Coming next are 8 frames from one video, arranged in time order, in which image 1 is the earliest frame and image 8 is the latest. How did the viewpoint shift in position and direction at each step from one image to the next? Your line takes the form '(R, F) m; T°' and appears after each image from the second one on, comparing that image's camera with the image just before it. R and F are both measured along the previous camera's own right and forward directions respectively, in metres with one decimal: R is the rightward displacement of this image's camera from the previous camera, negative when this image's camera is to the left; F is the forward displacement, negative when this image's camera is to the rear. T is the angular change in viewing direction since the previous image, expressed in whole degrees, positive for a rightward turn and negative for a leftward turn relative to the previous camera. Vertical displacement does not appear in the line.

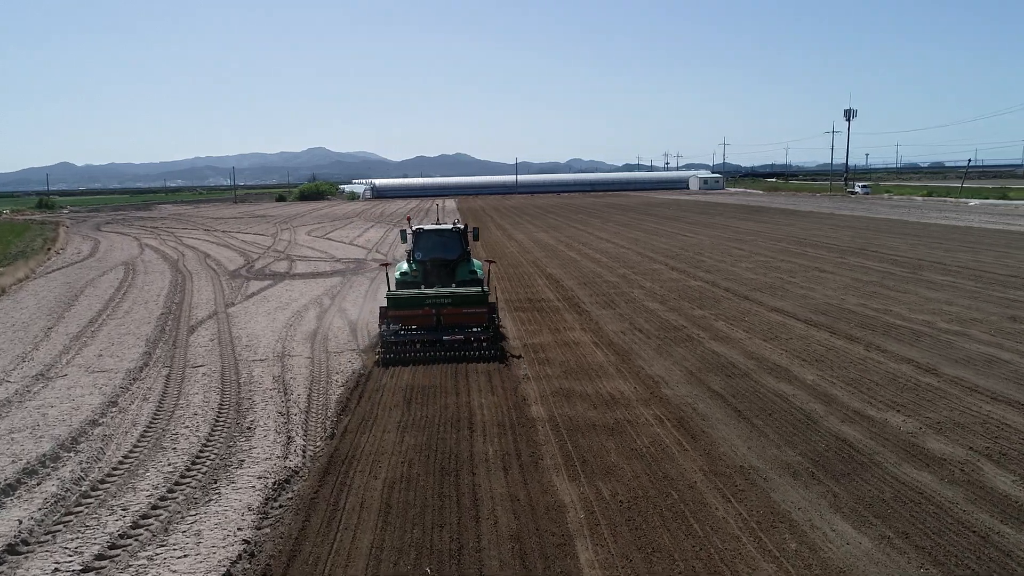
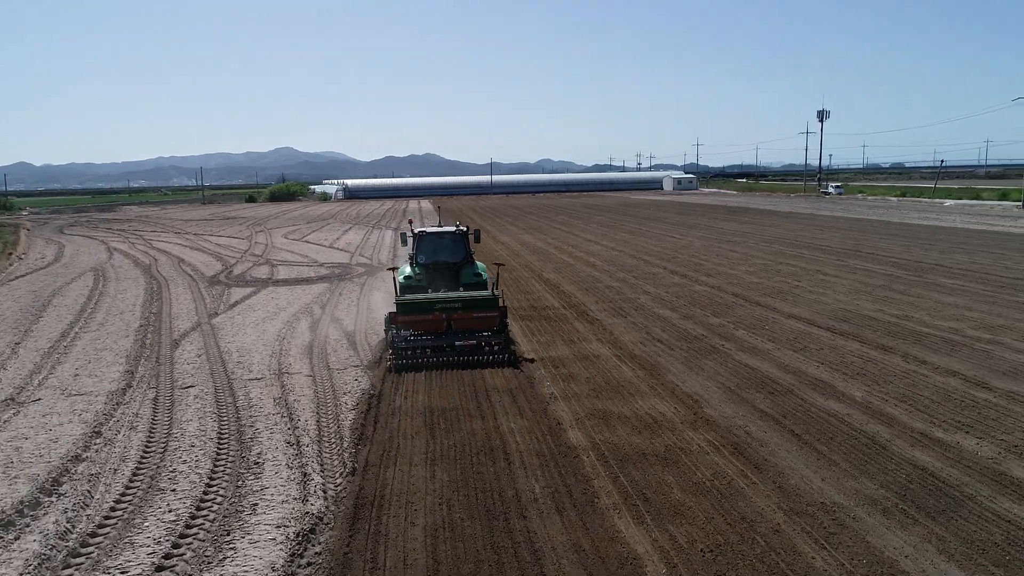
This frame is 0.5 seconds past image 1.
(-0.7, +0.8) m; +2°
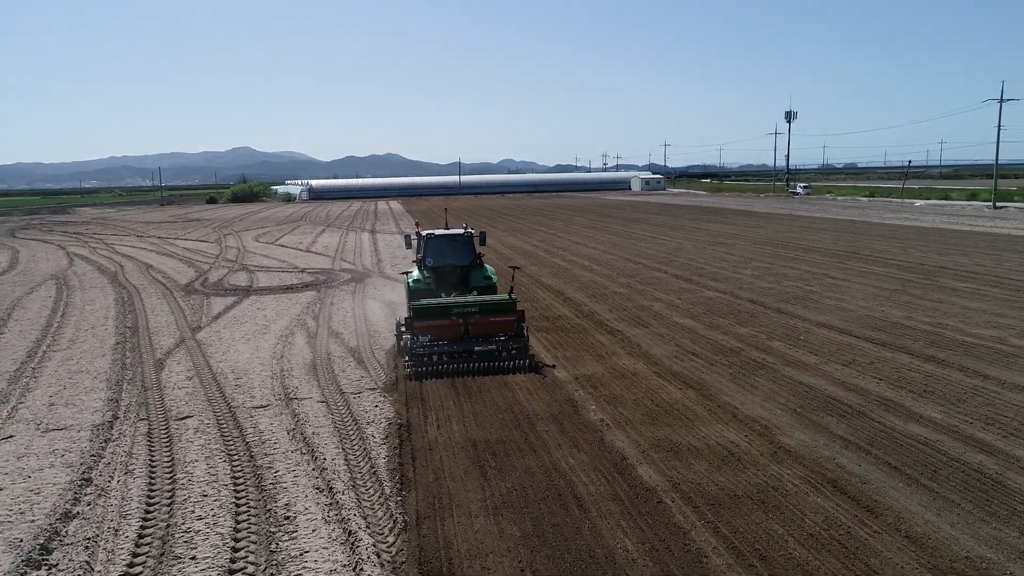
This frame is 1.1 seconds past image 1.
(-1.0, +1.0) m; +3°
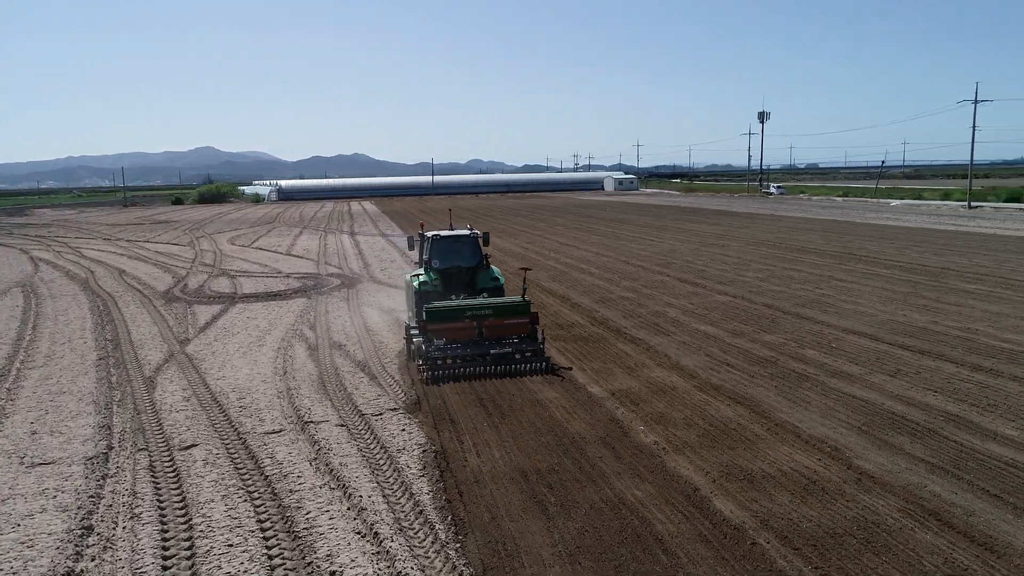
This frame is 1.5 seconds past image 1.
(-0.8, +0.8) m; +2°
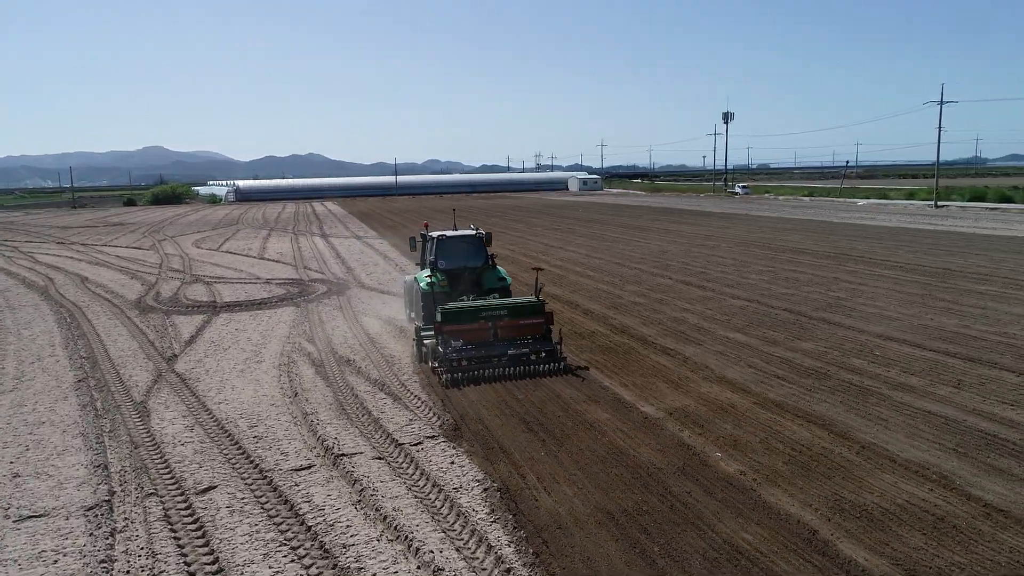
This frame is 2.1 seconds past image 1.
(-1.0, +1.0) m; +3°
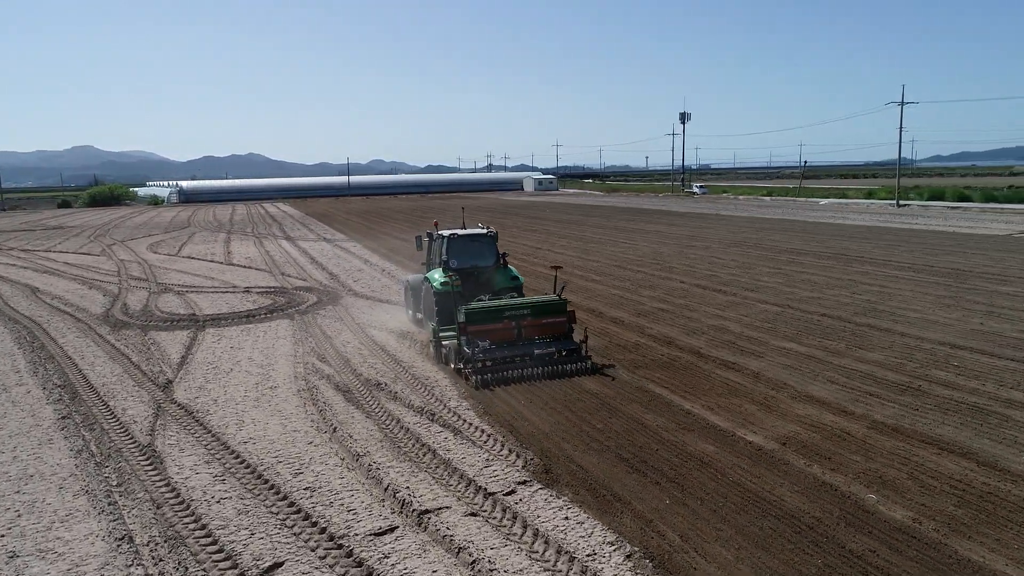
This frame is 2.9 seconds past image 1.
(-1.5, +1.3) m; +4°
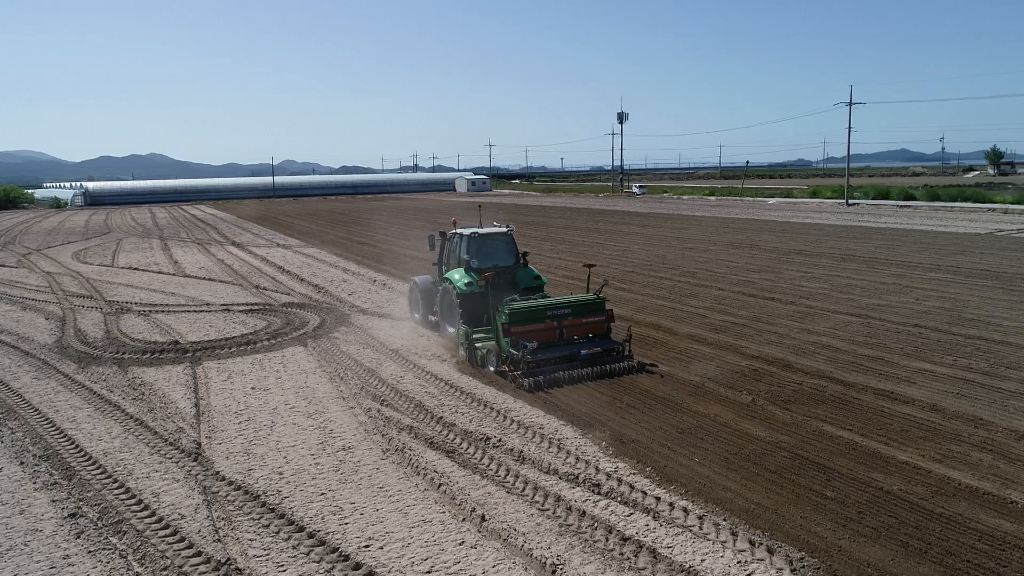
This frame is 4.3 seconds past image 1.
(-2.4, +2.3) m; +7°
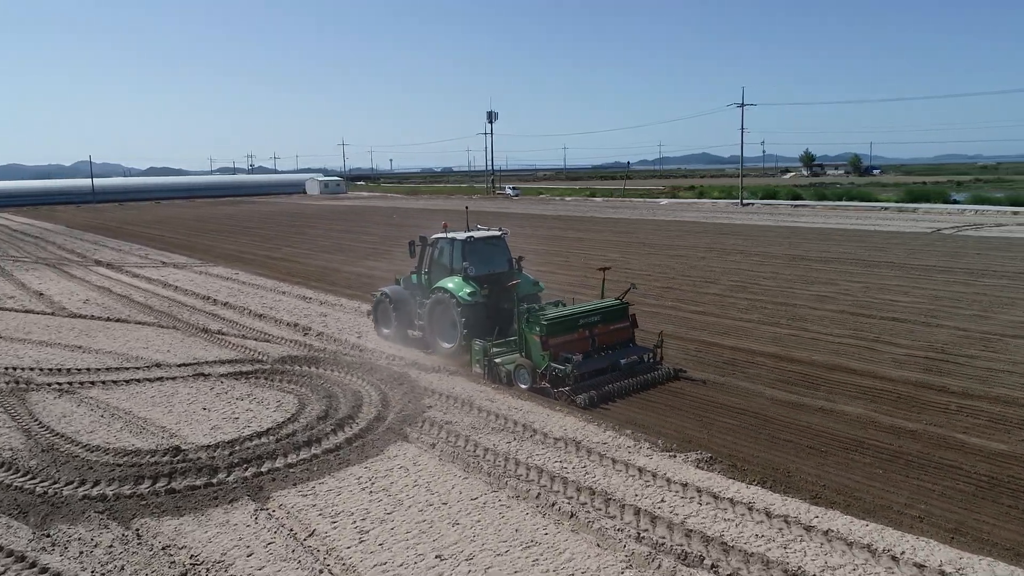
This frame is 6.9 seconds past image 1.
(-4.2, +4.5) m; +13°
